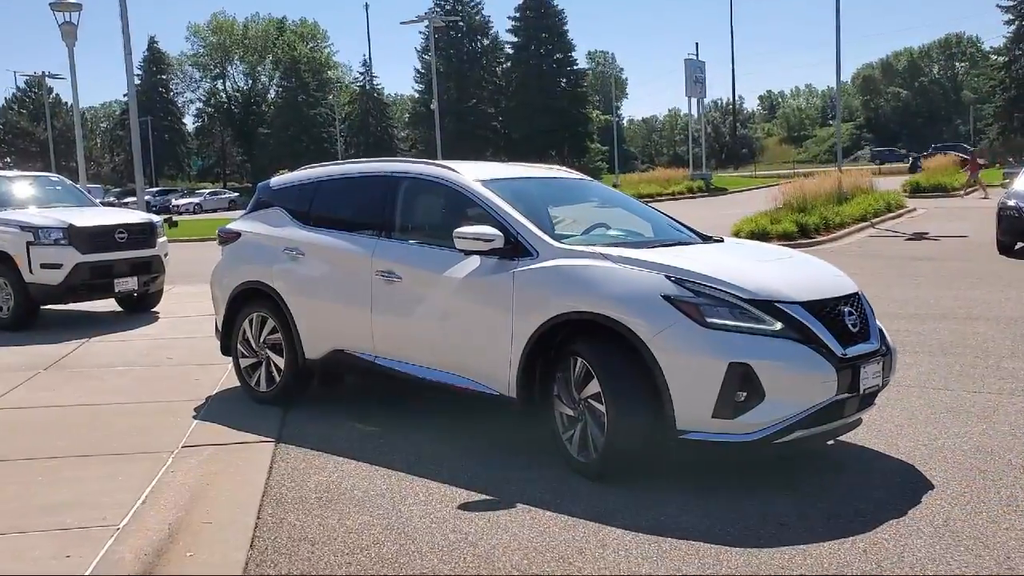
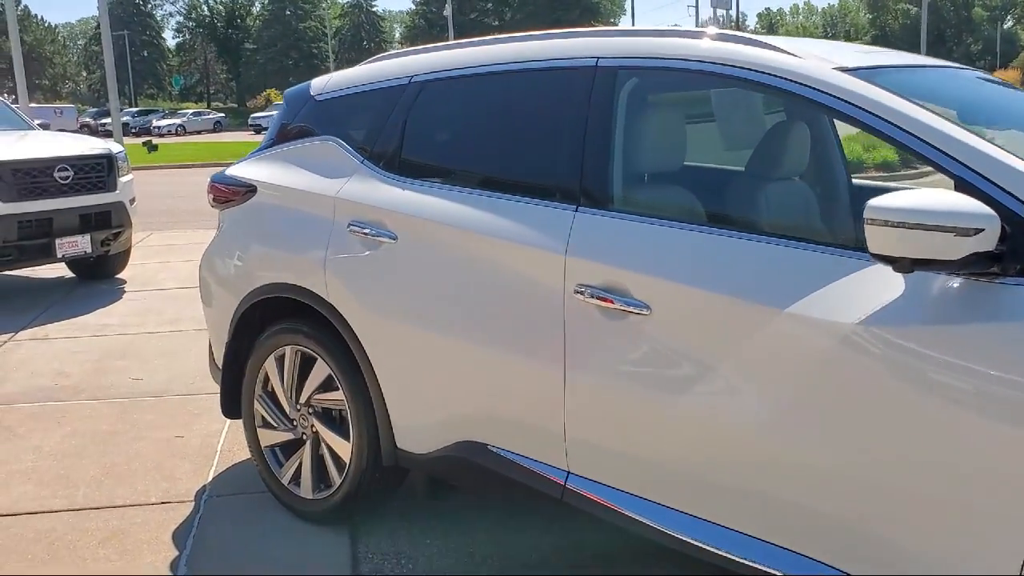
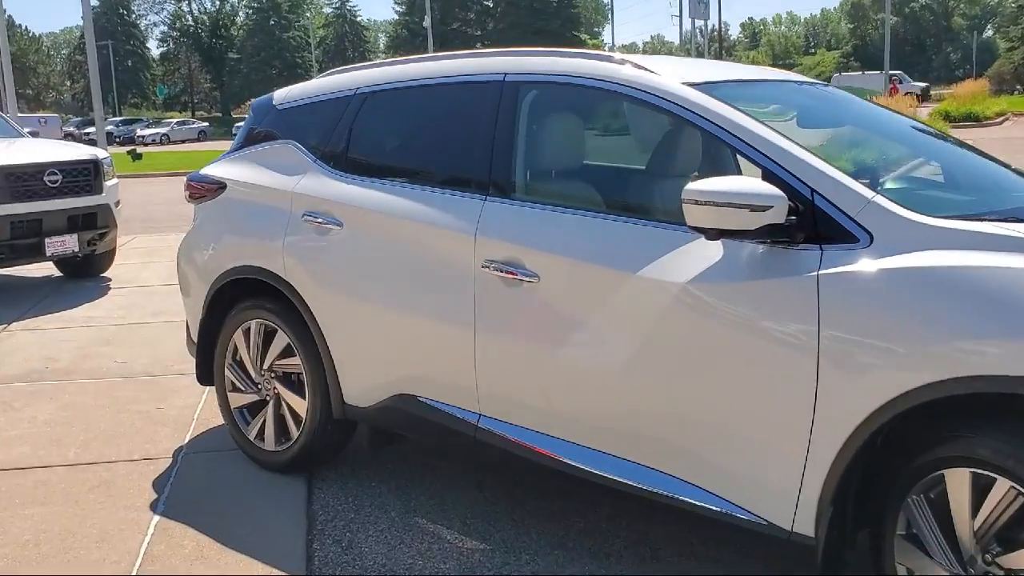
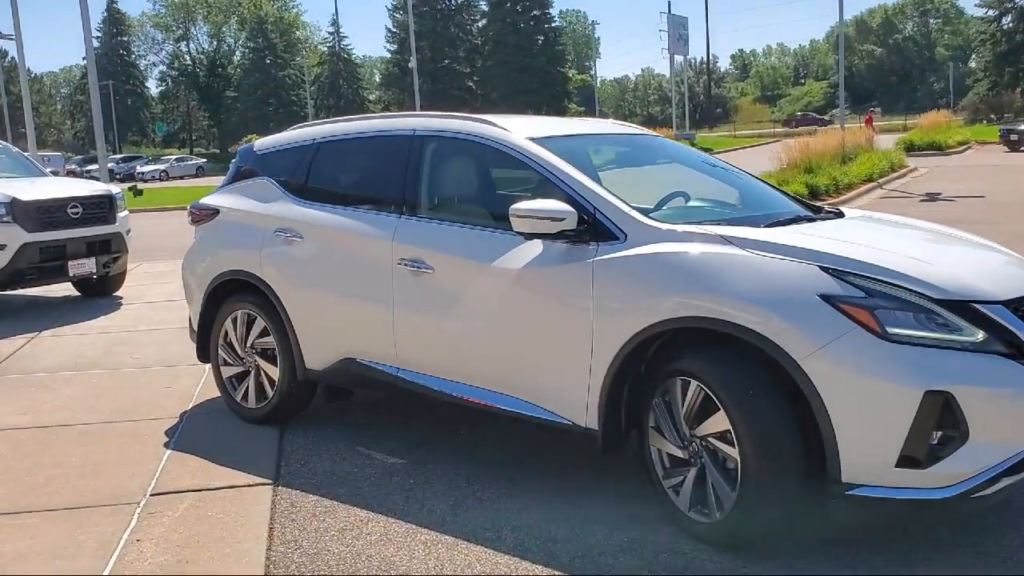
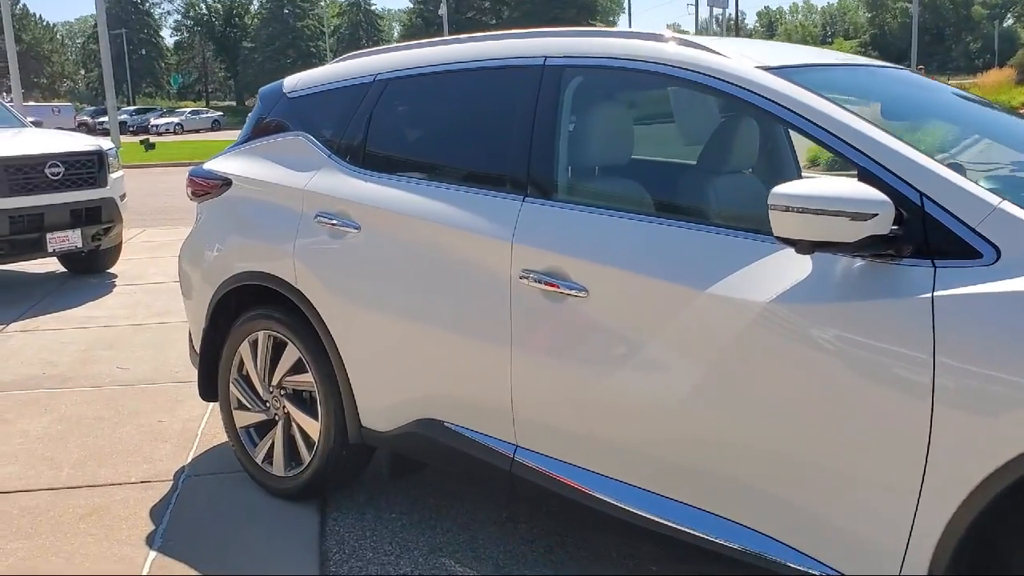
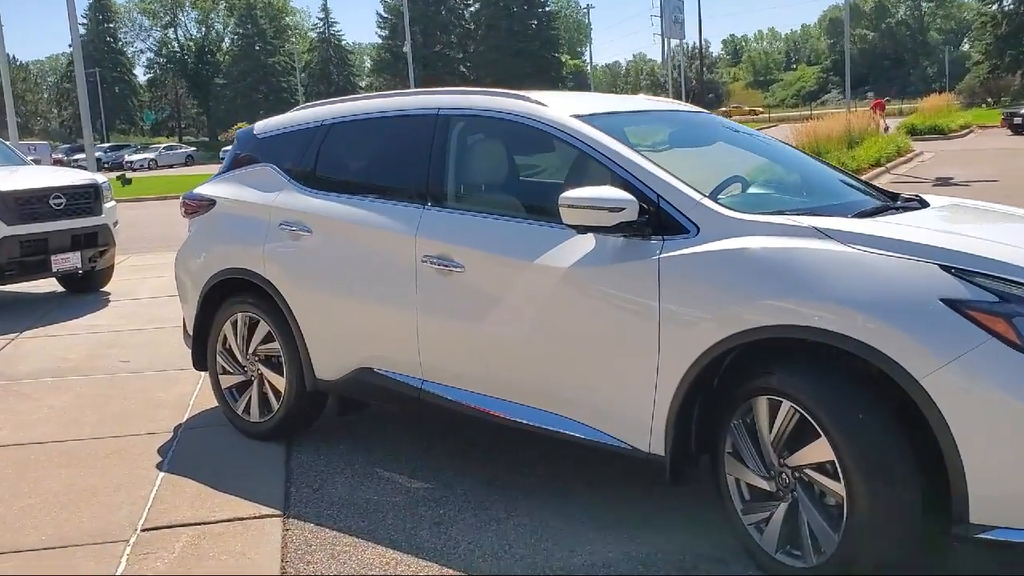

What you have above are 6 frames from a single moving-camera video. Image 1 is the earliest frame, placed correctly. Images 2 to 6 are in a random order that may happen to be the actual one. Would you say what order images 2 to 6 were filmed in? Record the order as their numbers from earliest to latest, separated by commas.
4, 6, 3, 5, 2
